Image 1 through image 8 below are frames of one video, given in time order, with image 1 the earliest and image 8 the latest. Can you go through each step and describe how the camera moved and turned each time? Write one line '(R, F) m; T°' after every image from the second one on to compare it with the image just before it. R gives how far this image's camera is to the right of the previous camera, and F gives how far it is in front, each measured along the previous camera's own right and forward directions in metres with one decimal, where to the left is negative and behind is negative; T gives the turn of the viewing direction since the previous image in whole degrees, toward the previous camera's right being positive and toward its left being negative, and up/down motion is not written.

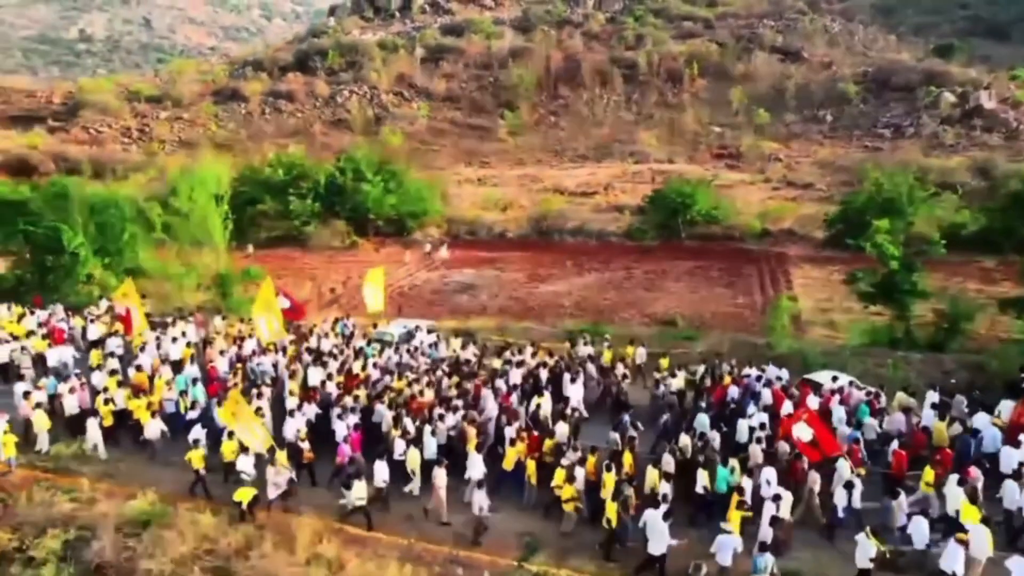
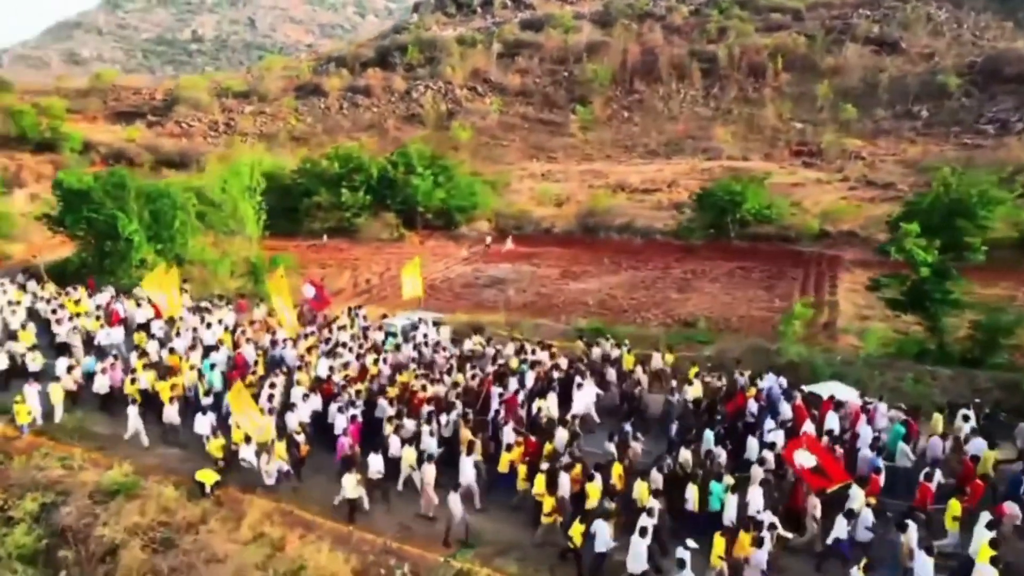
(+1.9, +0.2) m; -7°
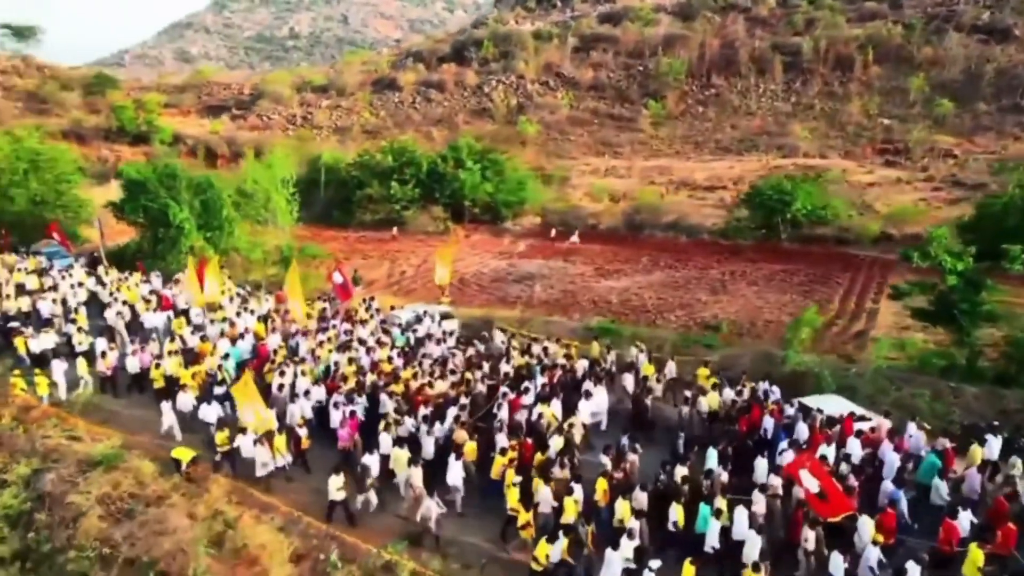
(+1.9, +0.2) m; -7°
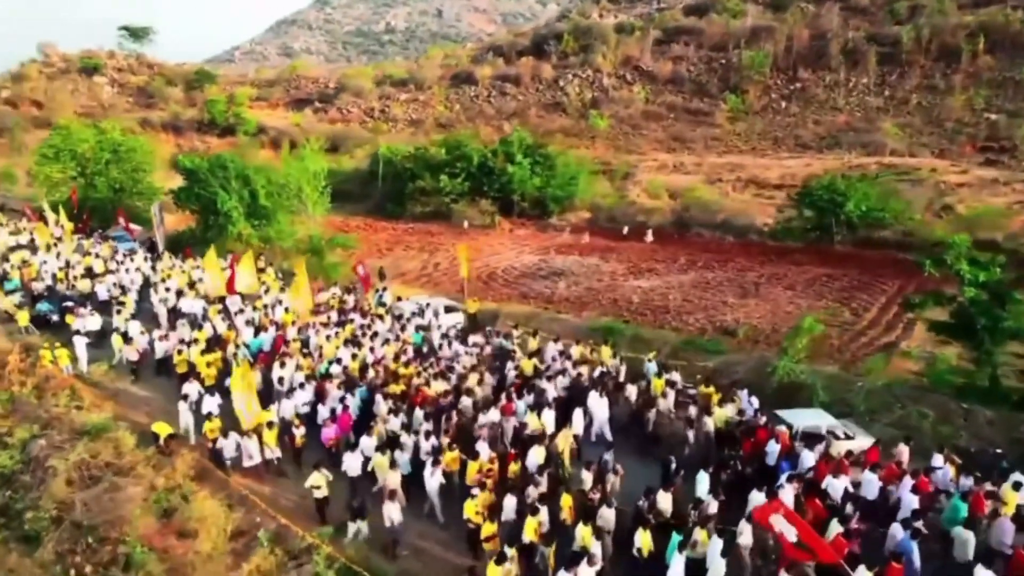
(+2.1, +0.1) m; -7°
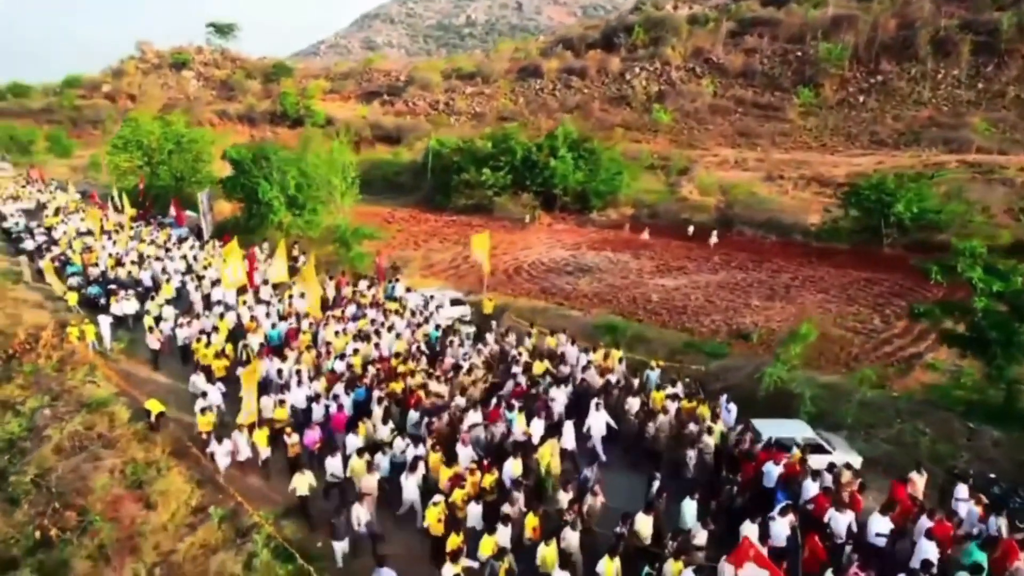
(+1.8, +0.1) m; -6°
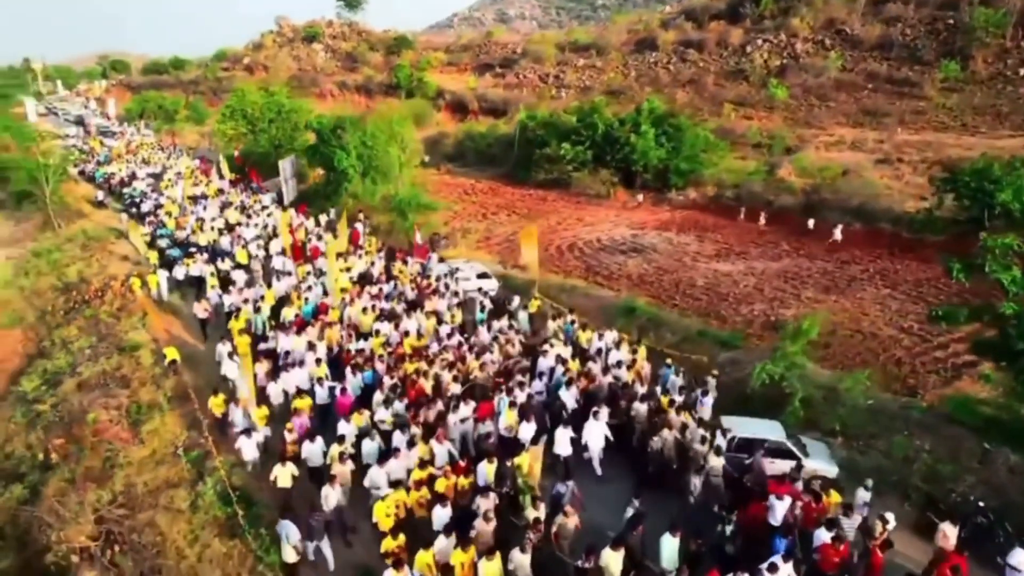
(+2.5, +0.2) m; -10°
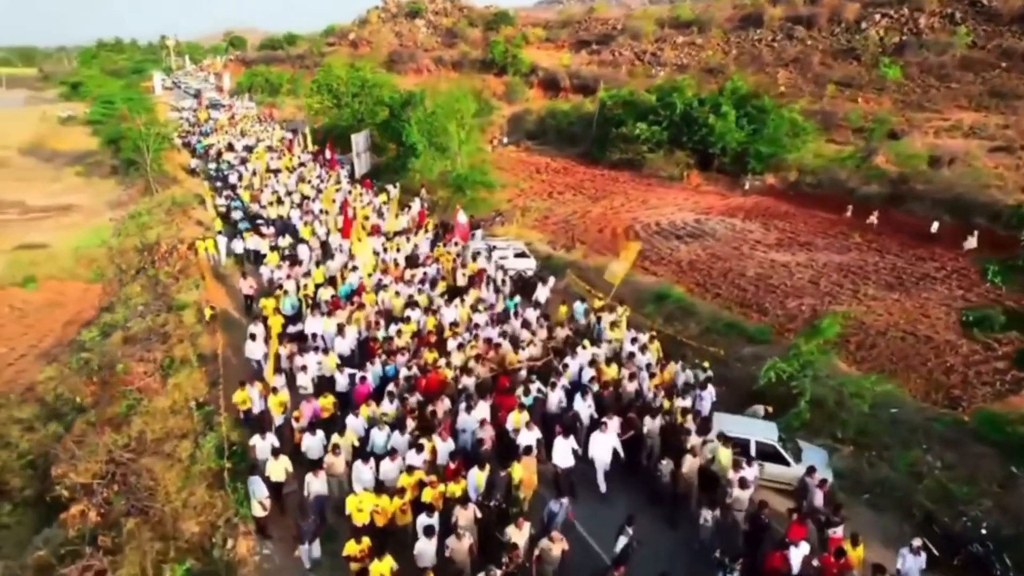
(+1.6, +0.1) m; -8°
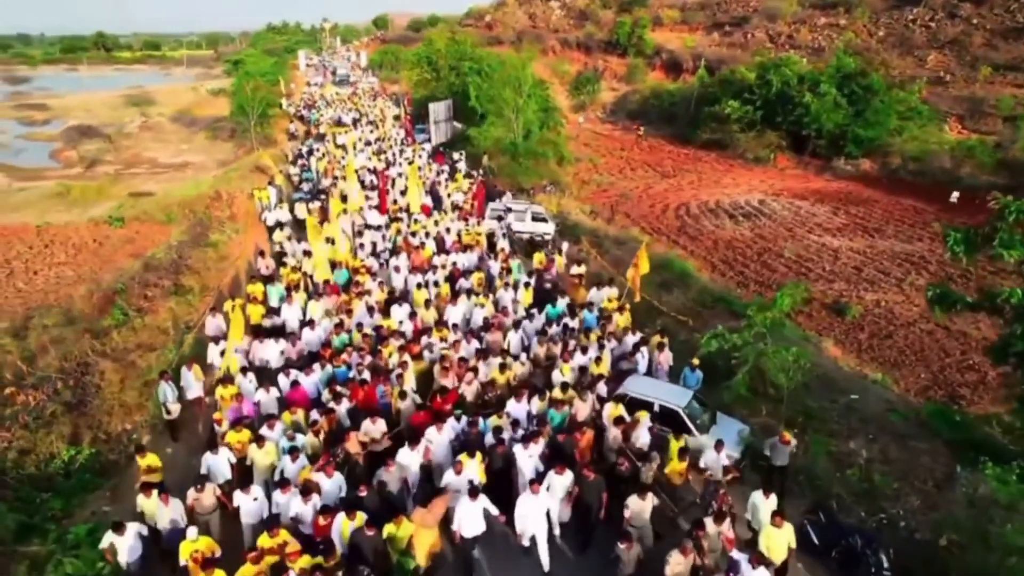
(+3.2, +0.4) m; -11°
